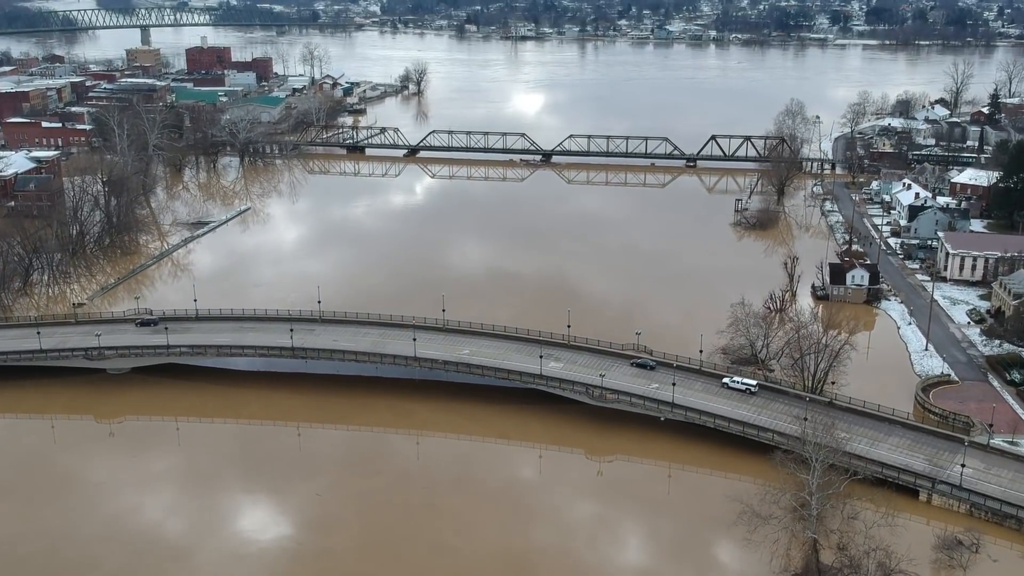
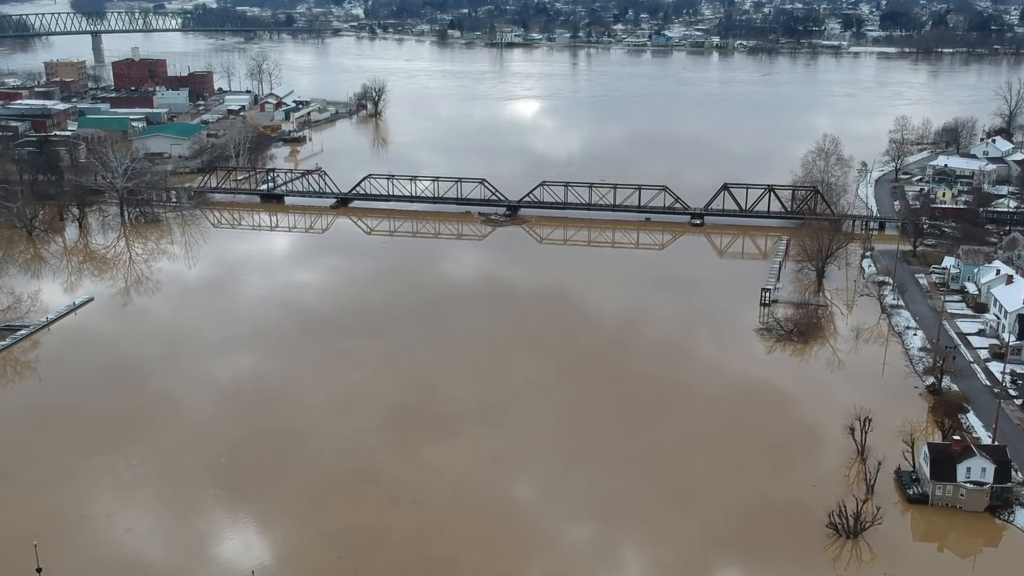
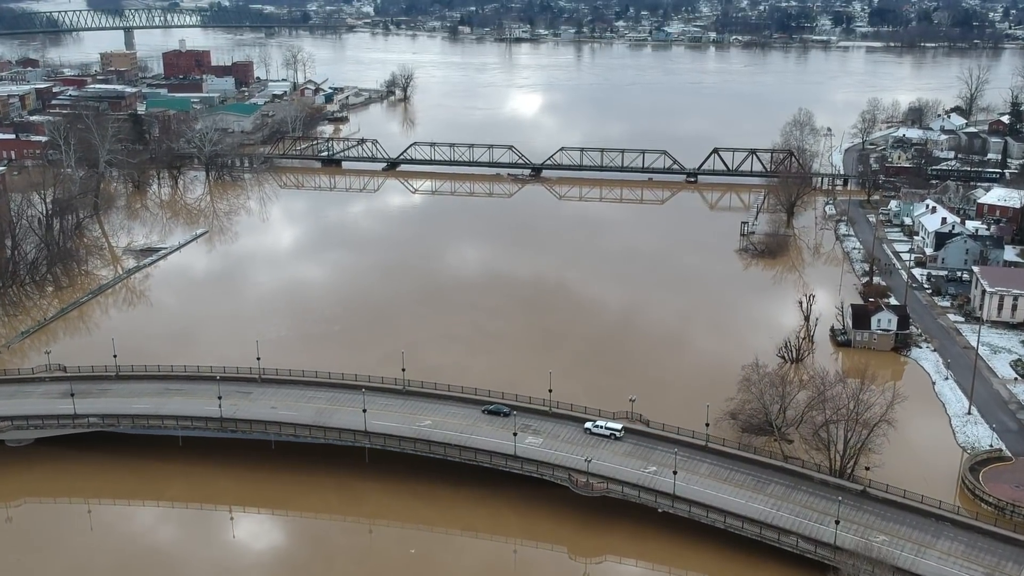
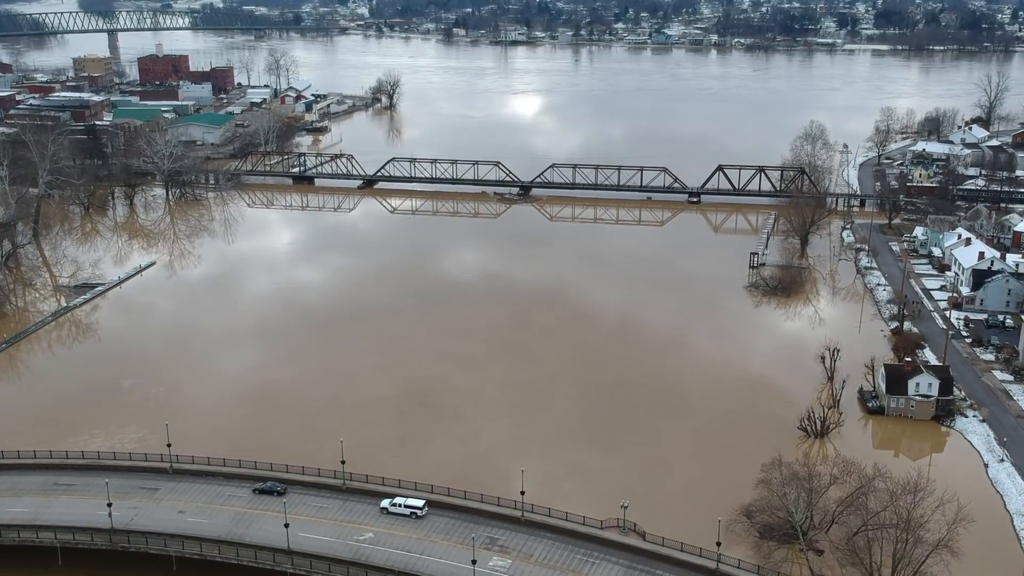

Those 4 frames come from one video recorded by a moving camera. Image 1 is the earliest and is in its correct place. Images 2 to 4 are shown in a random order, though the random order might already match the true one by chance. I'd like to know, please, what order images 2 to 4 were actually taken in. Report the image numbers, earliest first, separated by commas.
3, 4, 2
